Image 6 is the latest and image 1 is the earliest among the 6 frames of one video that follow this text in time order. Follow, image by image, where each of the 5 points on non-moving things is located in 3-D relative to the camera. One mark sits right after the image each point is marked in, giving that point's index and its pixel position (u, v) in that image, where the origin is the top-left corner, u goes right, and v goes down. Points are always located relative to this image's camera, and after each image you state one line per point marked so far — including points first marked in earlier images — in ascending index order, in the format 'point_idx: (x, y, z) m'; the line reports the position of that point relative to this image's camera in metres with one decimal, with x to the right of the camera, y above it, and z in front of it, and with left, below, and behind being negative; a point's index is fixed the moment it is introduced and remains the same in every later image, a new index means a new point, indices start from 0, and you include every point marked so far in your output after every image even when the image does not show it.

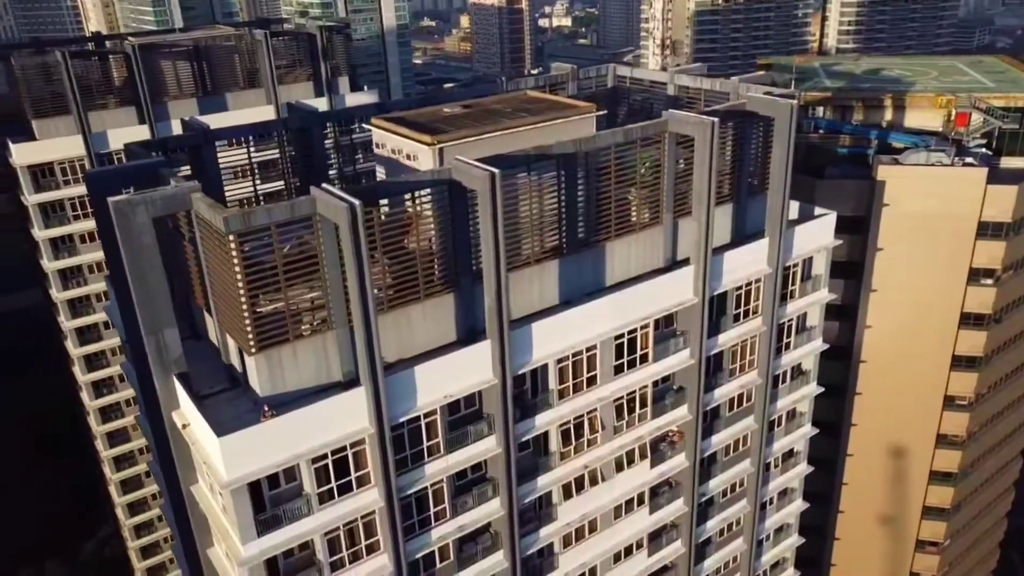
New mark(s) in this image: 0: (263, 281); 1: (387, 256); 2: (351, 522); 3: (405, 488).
0: (-5.4, +0.1, +17.8) m
1: (-3.0, +0.8, +19.6) m
2: (-3.8, -5.6, +19.5) m
3: (-2.6, -4.9, +19.9) m
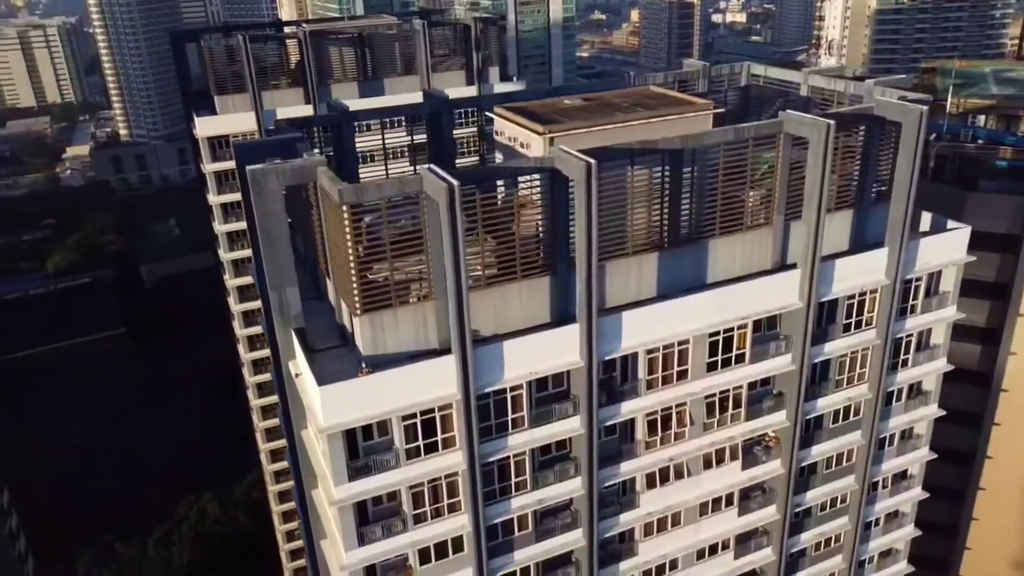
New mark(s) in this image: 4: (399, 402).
0: (-3.4, +0.8, +19.6) m
1: (-0.6, +1.3, +20.8) m
2: (-2.0, -4.9, +21.1) m
3: (-0.7, -4.3, +21.2) m
4: (-2.7, -2.7, +19.9) m
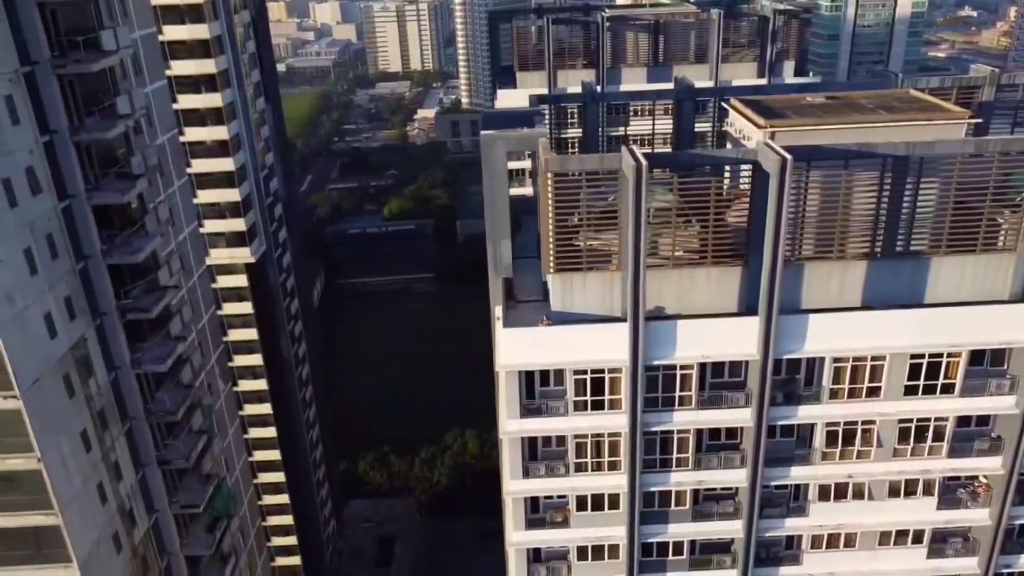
0: (+1.5, +1.8, +21.7) m
1: (+4.6, +1.8, +21.8) m
2: (+2.4, -4.1, +22.8) m
3: (+3.8, -3.7, +22.5) m
4: (+1.6, -1.8, +21.9) m
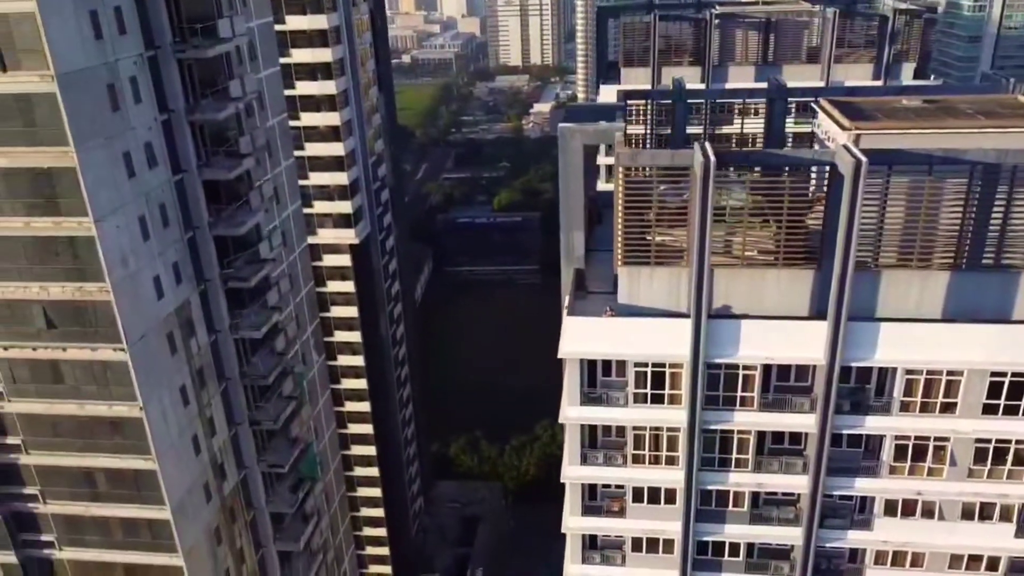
0: (+3.4, +2.0, +21.9) m
1: (+6.4, +1.8, +21.7) m
2: (+4.1, -4.0, +23.0) m
3: (+5.4, -3.7, +22.5) m
4: (+3.3, -1.6, +22.2) m
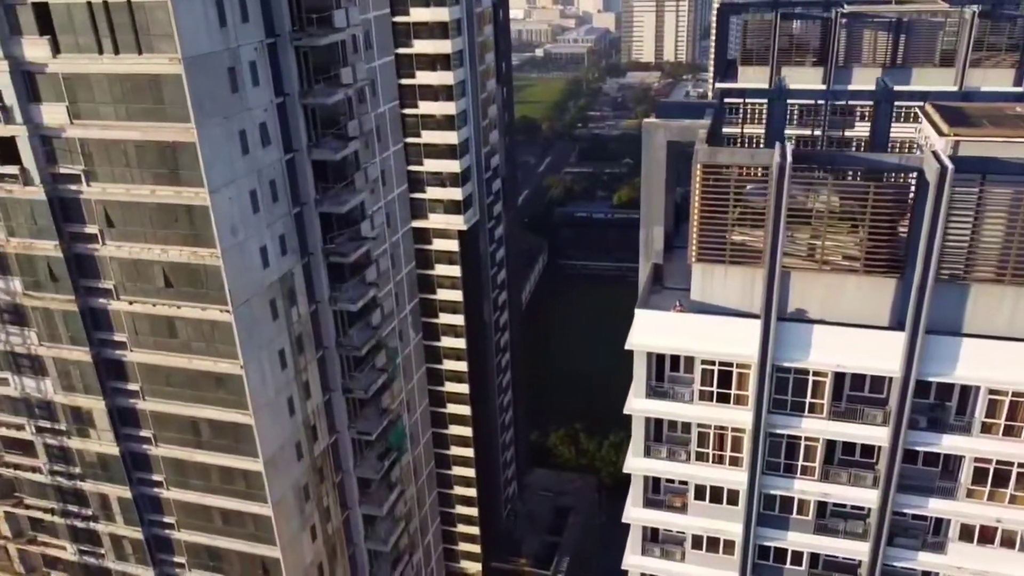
0: (+5.5, +2.1, +21.9) m
1: (+8.4, +1.7, +21.2) m
2: (+5.9, -3.9, +22.9) m
3: (+7.1, -3.7, +22.2) m
4: (+5.2, -1.6, +22.2) m
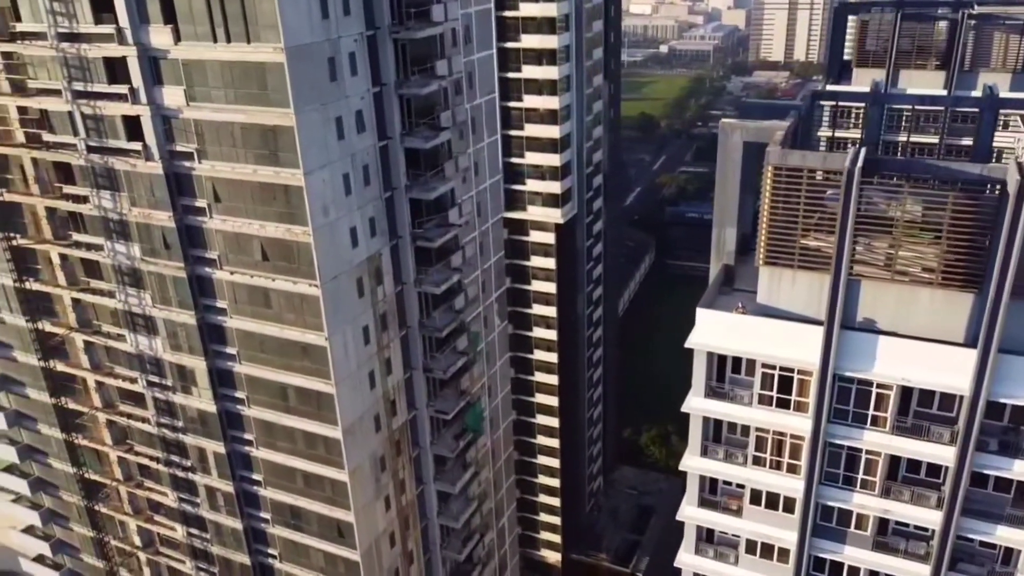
0: (+7.3, +2.0, +21.7) m
1: (+10.1, +1.4, +20.6) m
2: (+7.5, -4.1, +22.7) m
3: (+8.6, -3.9, +21.8) m
4: (+6.8, -1.7, +22.1) m
